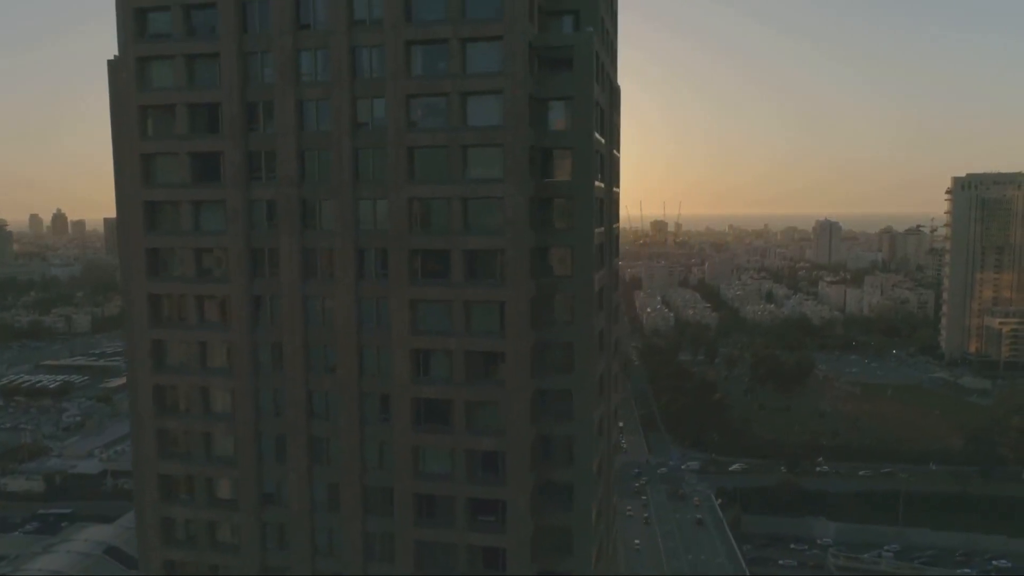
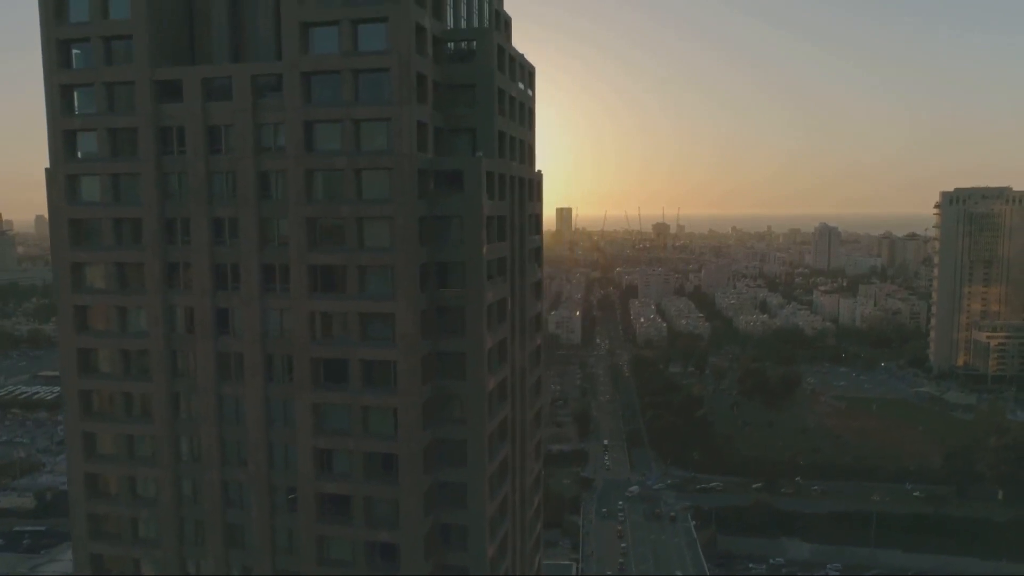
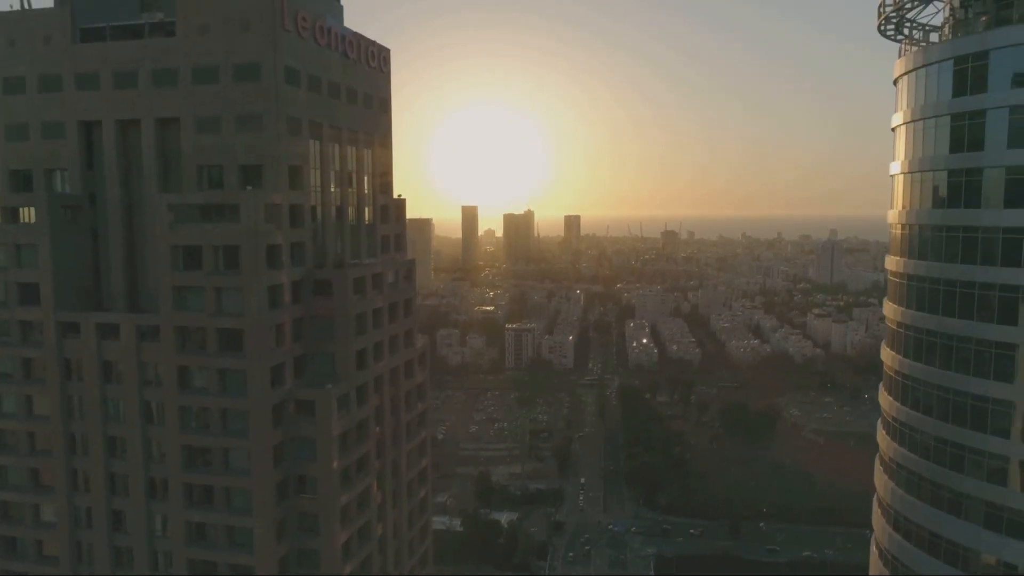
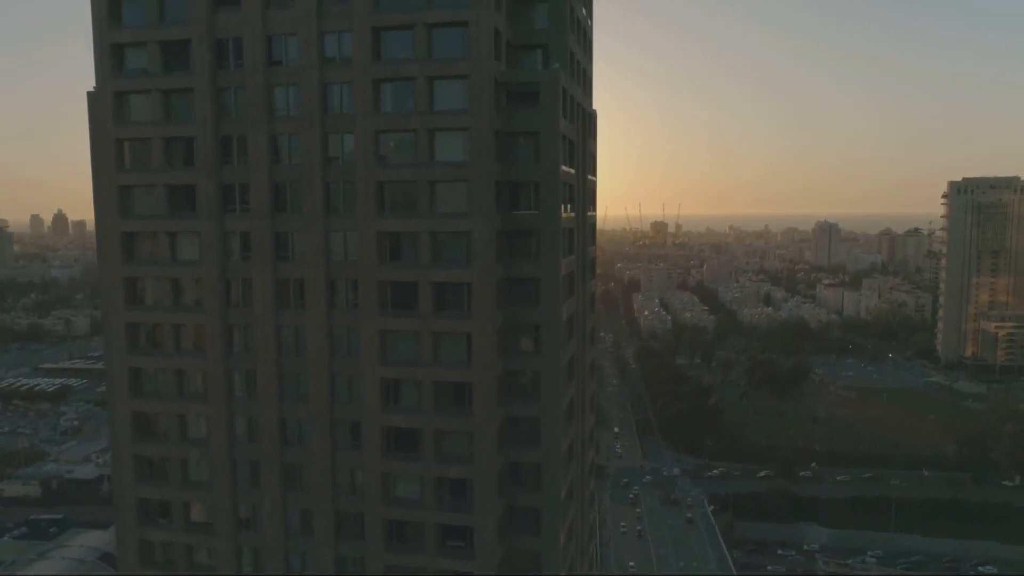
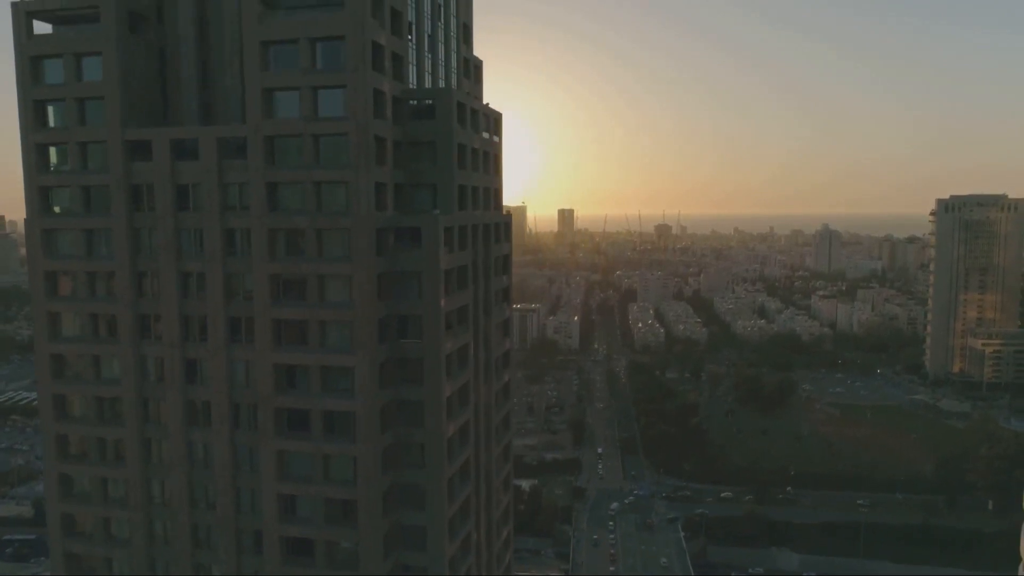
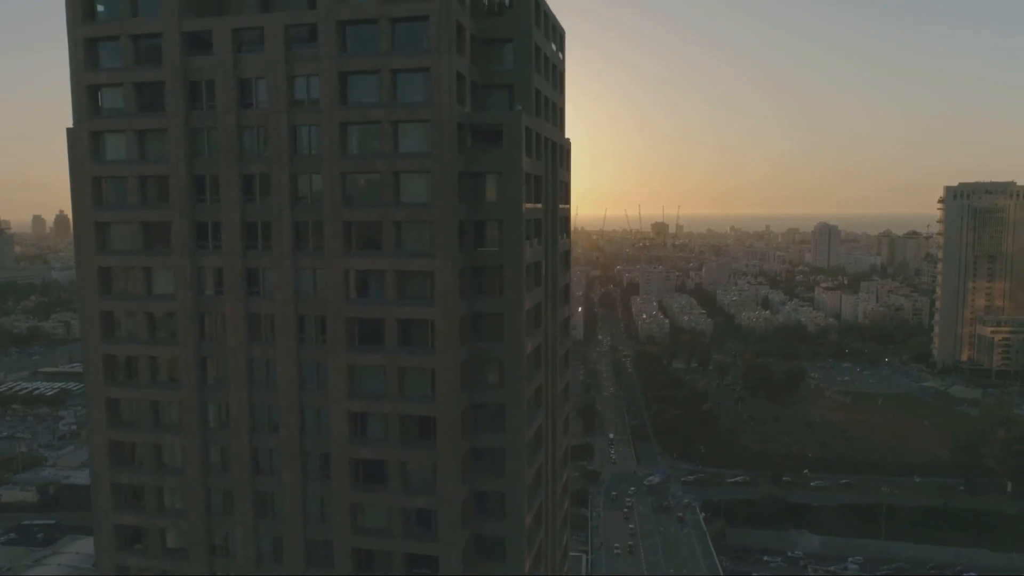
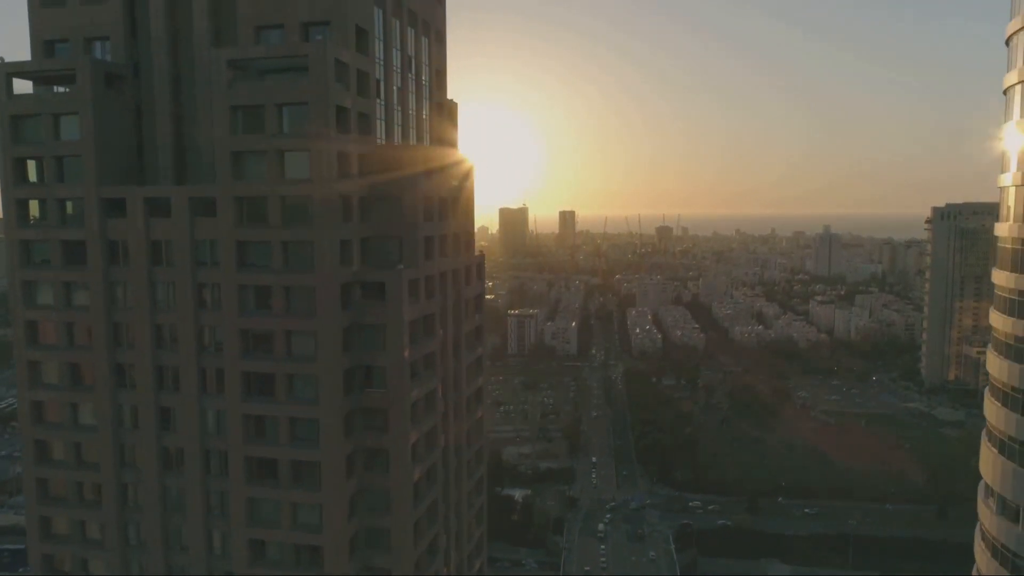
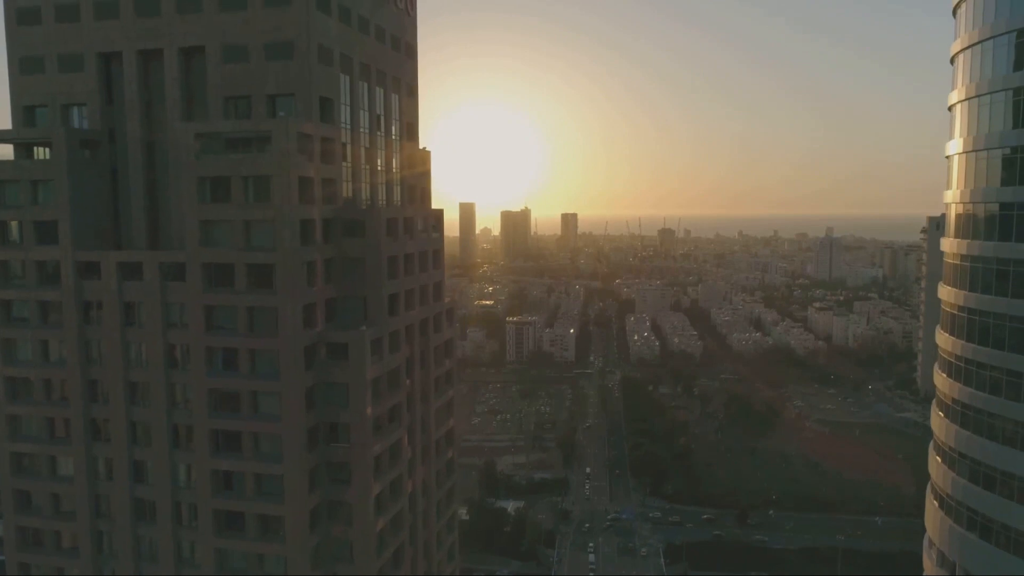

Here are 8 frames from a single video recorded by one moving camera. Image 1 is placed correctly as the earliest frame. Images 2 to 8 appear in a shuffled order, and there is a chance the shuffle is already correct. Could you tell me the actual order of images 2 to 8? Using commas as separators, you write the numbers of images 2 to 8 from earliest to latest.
4, 6, 2, 5, 7, 8, 3
